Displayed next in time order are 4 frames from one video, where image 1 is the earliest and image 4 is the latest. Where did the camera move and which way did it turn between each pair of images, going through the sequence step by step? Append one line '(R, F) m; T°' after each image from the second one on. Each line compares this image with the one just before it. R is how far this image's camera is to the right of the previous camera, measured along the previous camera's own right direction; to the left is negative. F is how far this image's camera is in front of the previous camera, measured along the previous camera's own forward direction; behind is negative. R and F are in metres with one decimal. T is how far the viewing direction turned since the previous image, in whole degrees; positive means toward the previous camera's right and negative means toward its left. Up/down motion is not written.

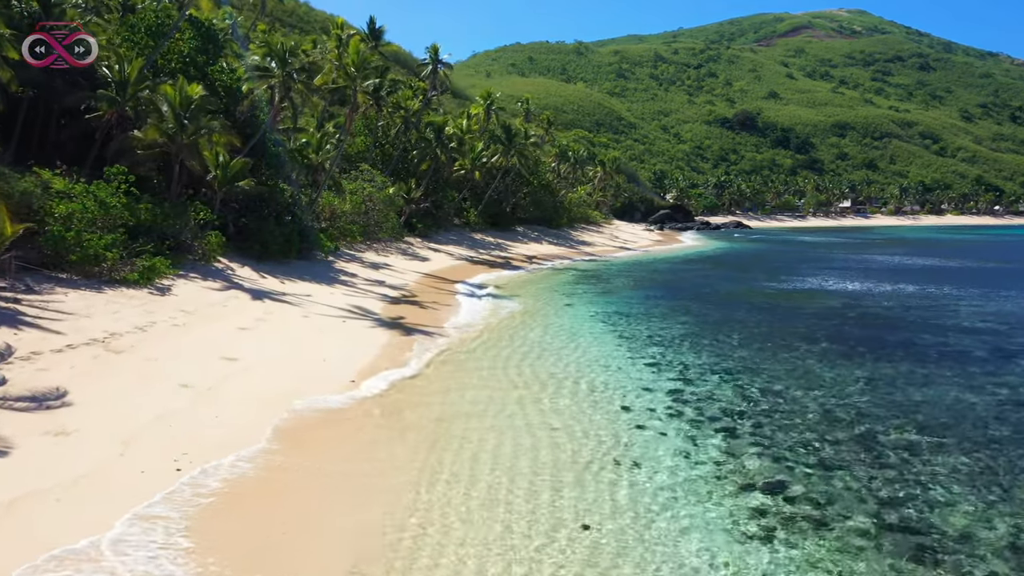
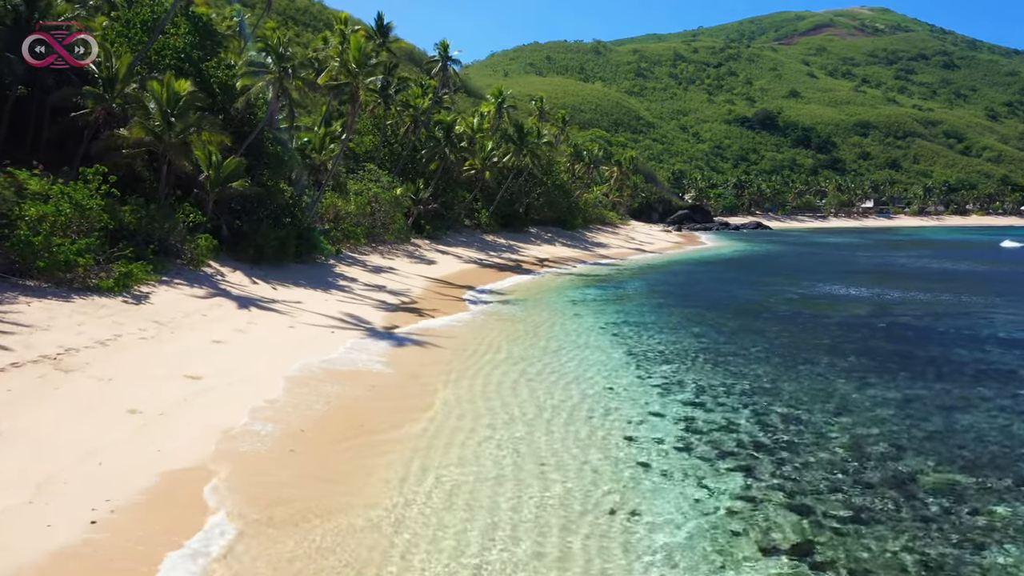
(+0.4, +1.2) m; -1°
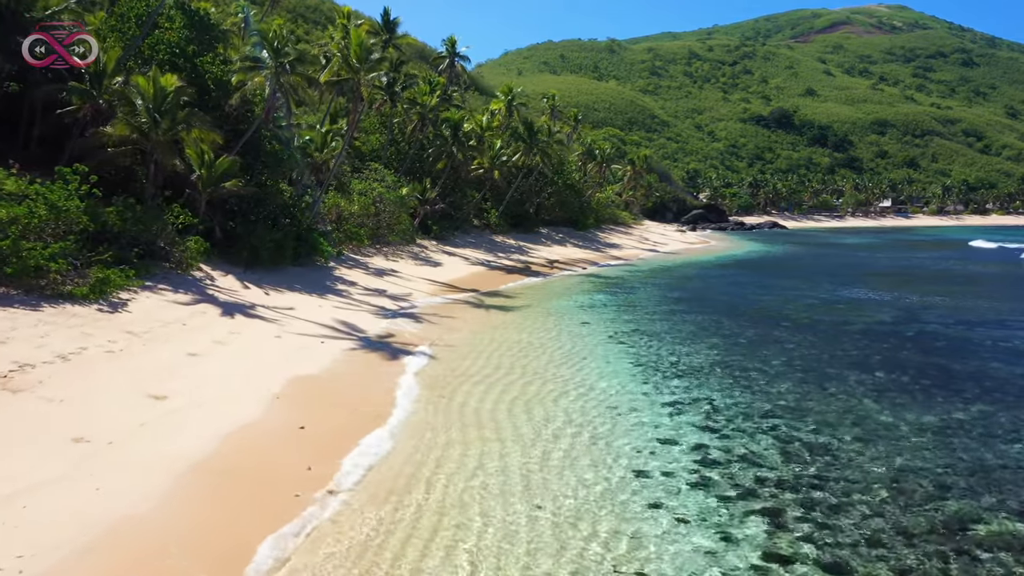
(+0.3, +1.1) m; -1°
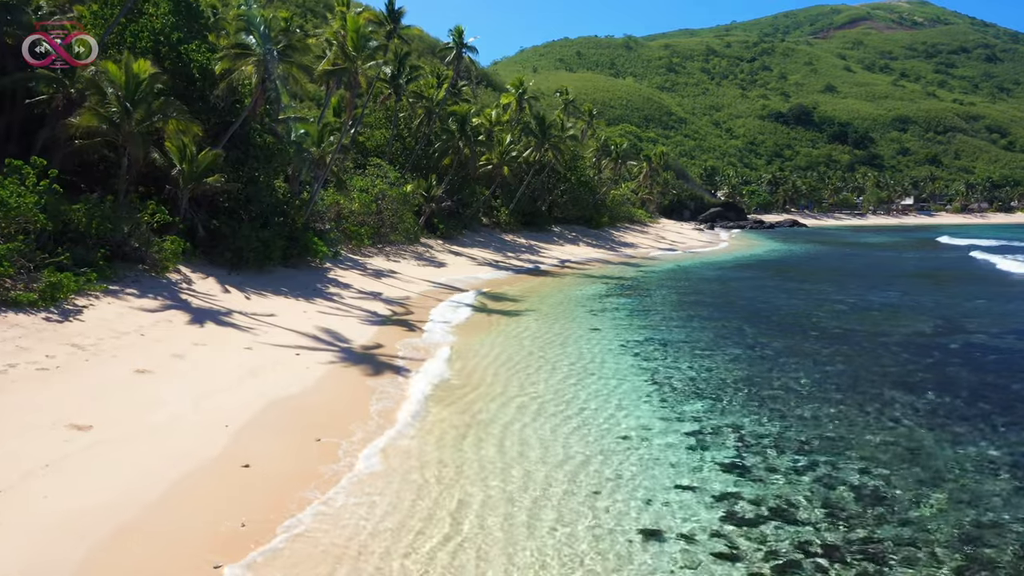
(+0.4, +1.7) m; -1°
